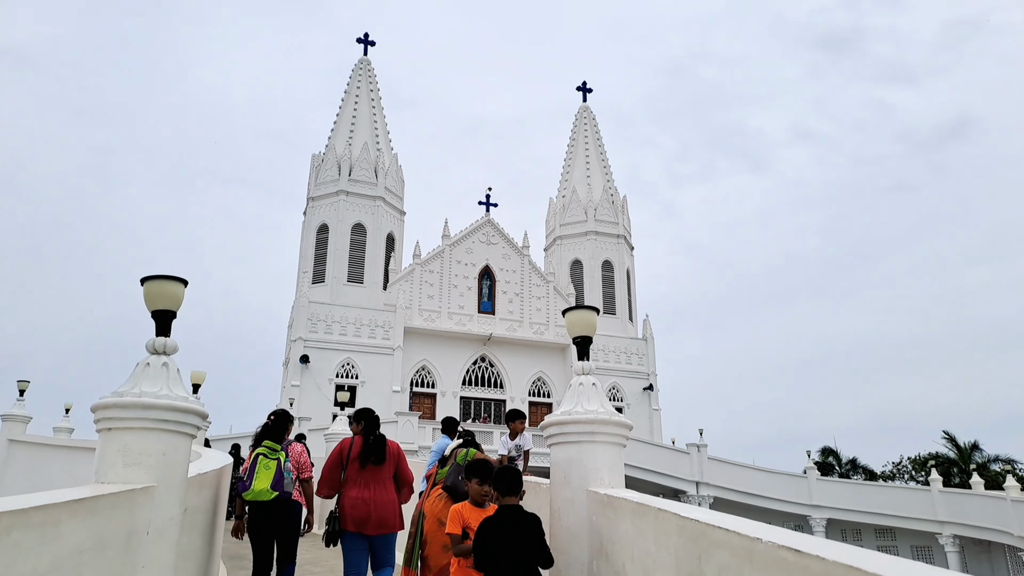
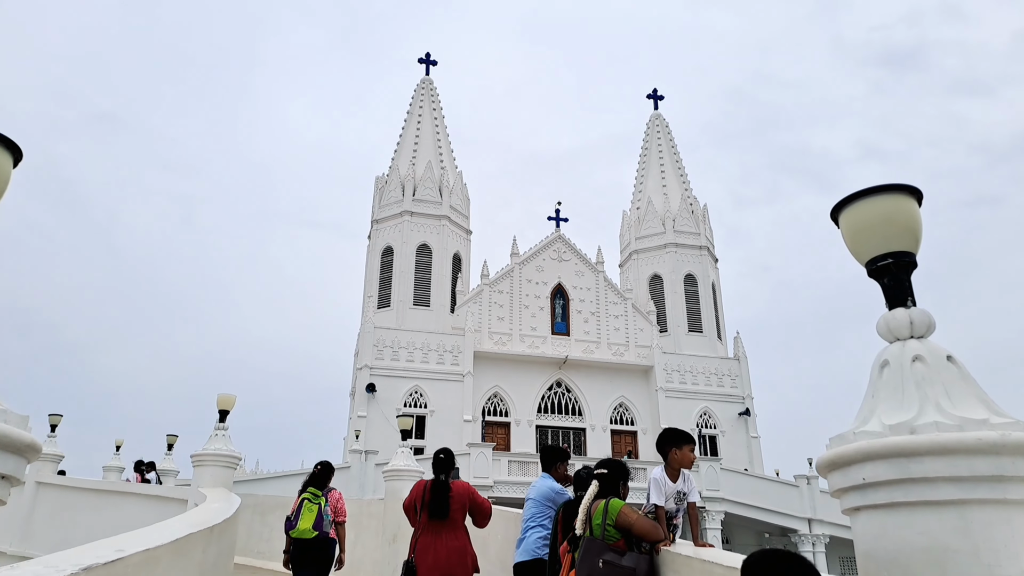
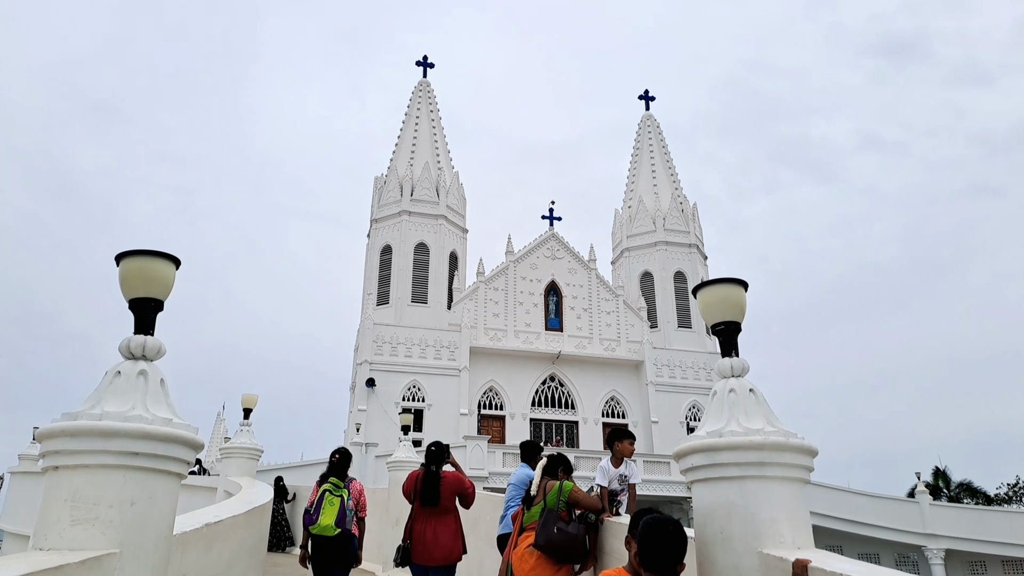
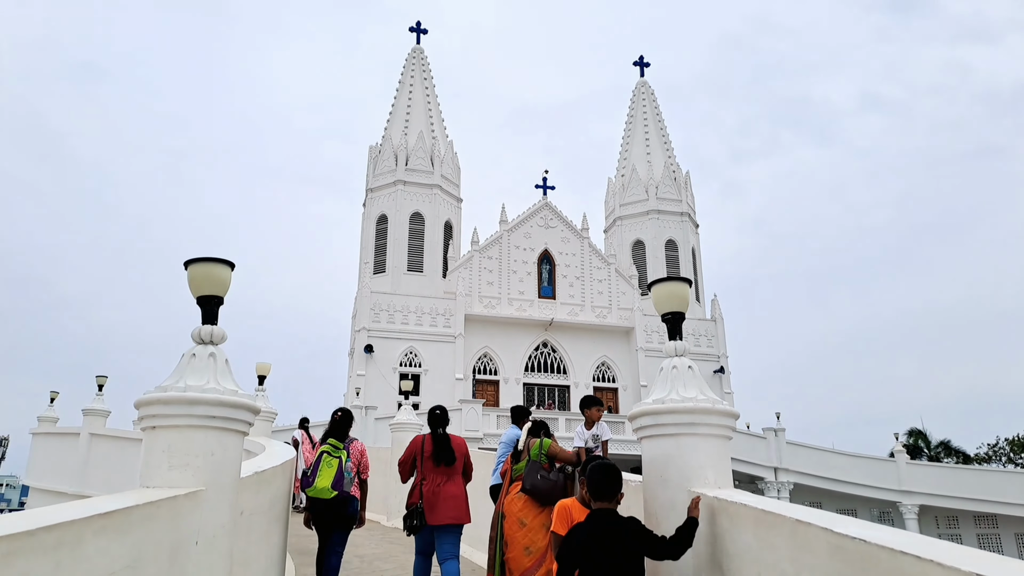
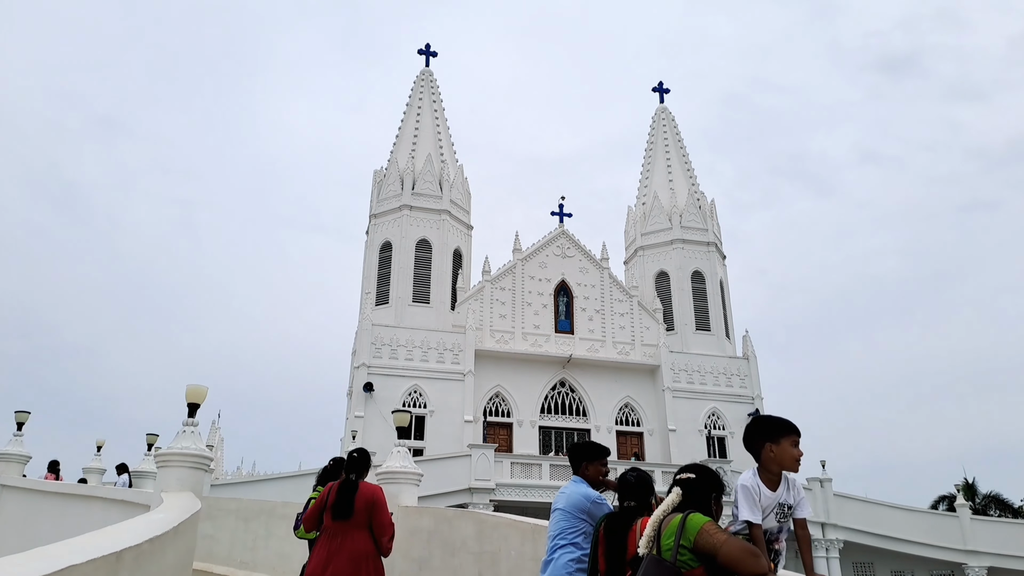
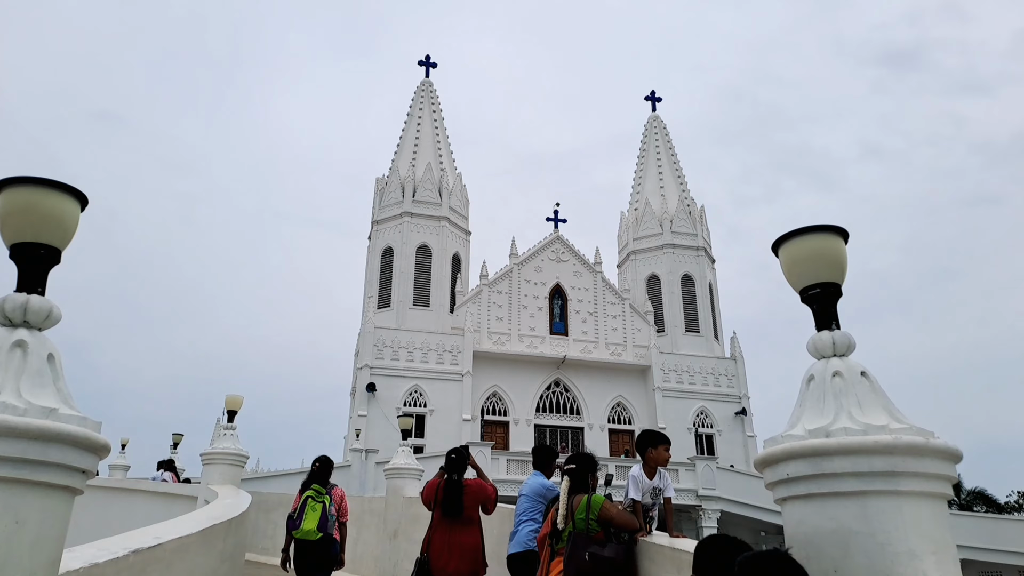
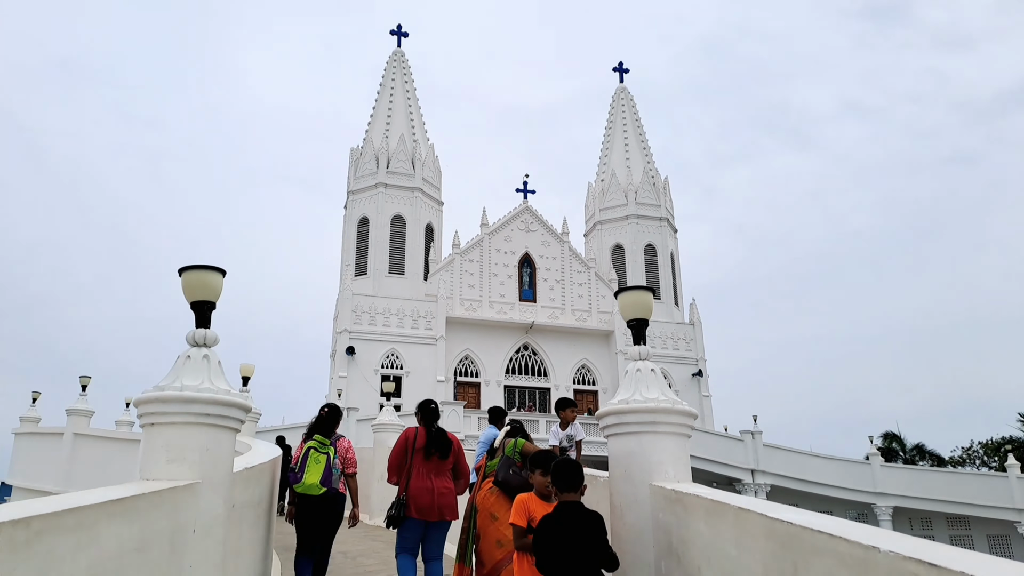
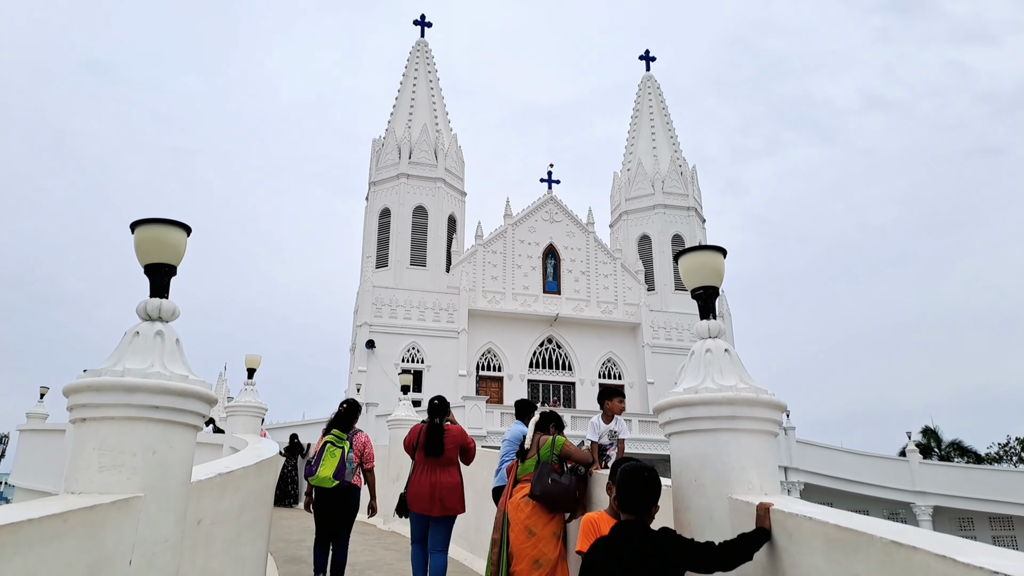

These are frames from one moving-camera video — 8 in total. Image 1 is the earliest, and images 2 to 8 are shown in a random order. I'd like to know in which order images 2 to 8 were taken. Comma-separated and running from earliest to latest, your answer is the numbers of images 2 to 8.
7, 4, 8, 3, 6, 2, 5
